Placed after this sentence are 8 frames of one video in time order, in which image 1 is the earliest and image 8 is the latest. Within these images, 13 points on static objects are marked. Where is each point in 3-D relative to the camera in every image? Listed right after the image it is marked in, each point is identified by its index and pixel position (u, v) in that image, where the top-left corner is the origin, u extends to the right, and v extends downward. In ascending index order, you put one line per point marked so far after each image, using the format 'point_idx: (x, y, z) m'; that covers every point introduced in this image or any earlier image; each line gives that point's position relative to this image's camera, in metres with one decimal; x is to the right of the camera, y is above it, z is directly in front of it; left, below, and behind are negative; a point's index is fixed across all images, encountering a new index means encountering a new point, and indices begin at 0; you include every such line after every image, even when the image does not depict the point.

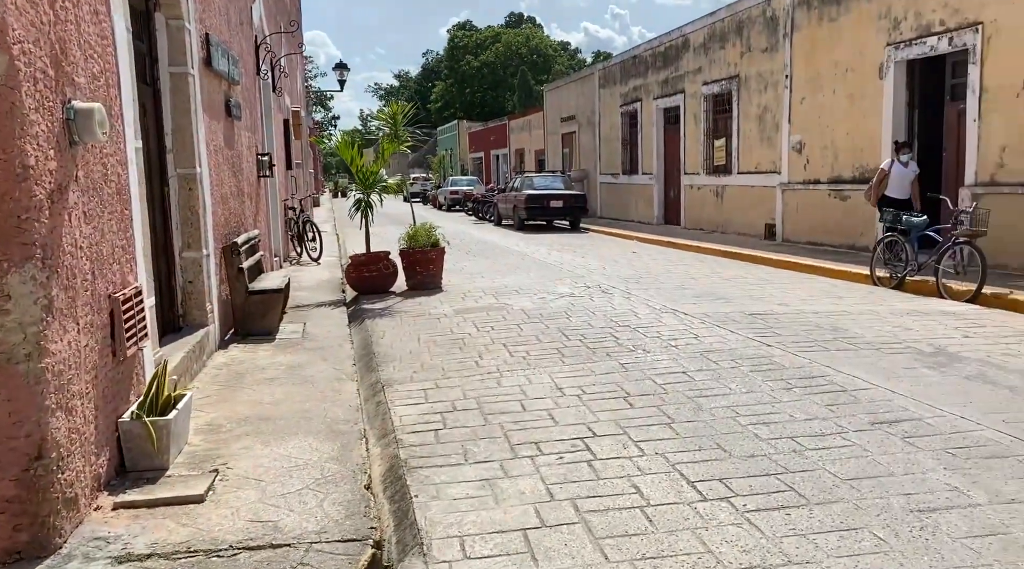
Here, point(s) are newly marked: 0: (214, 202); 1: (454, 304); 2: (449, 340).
0: (-2.6, +0.7, +7.3) m
1: (-0.6, -0.2, +9.2) m
2: (-0.6, -0.5, +7.2) m
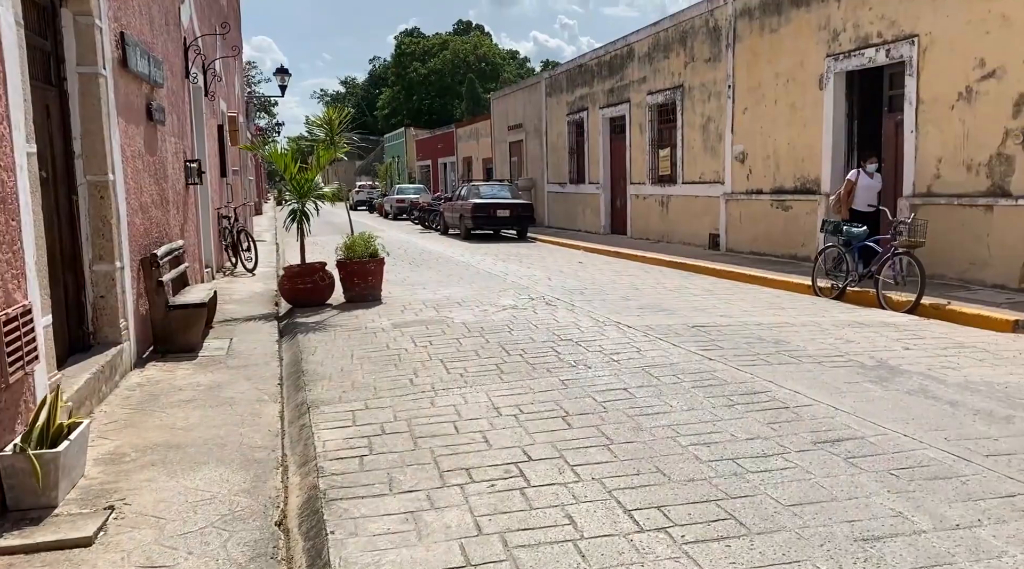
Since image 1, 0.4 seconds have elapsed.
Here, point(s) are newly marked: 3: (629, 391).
0: (-3.1, +0.6, +6.9) m
1: (-1.3, -0.3, +8.9) m
2: (-1.1, -0.6, +6.9) m
3: (+0.7, -0.7, +5.2) m
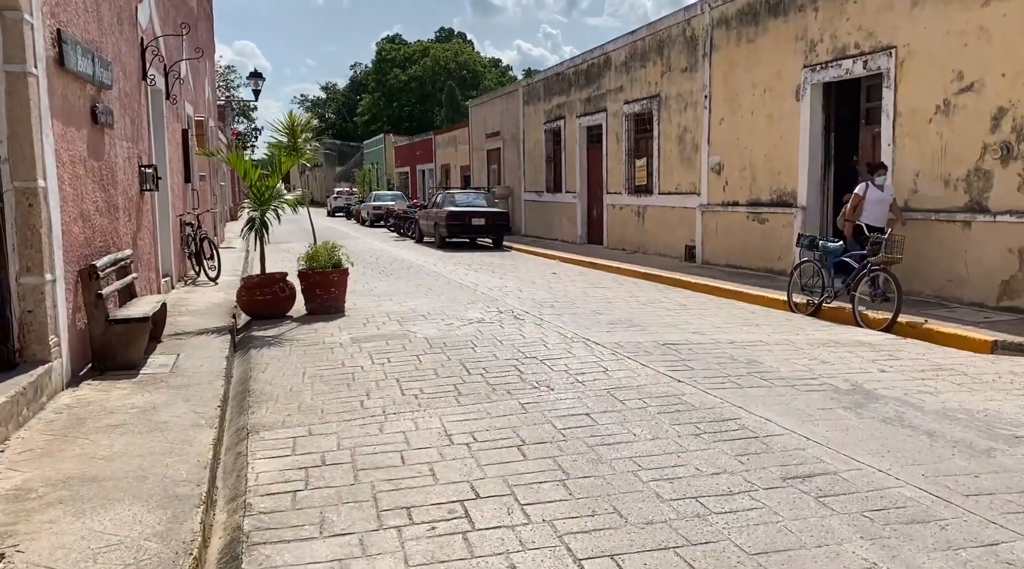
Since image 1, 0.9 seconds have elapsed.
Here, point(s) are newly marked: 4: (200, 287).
0: (-3.4, +0.5, +6.5) m
1: (-1.6, -0.5, +8.5) m
2: (-1.4, -0.7, +6.5) m
3: (+0.5, -0.8, +4.9) m
4: (-4.5, 0.0, +11.9) m
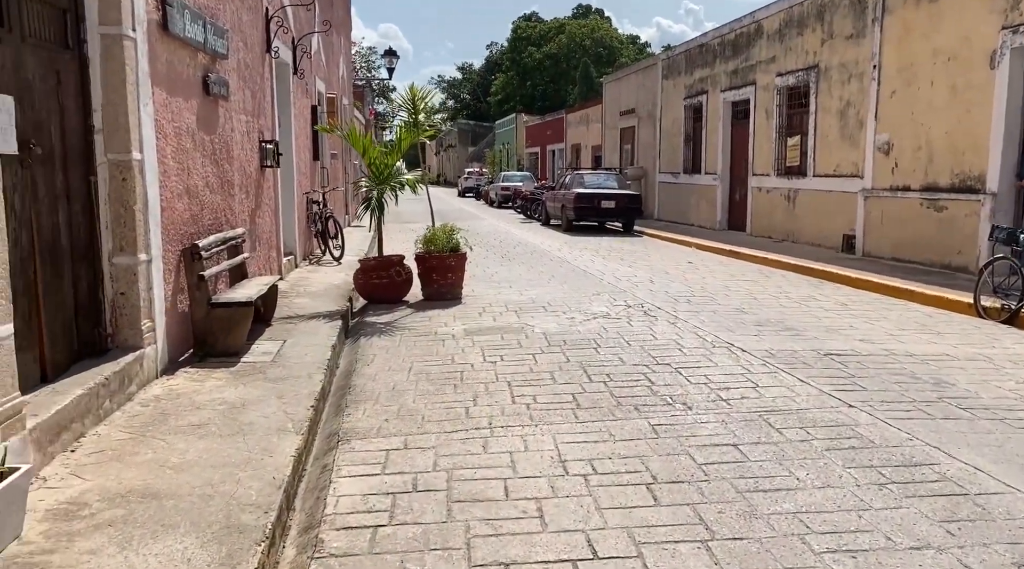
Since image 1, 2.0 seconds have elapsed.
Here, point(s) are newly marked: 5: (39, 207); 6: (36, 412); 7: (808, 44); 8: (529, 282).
0: (-2.5, +0.6, +6.1) m
1: (-0.4, -0.3, +7.9) m
2: (-0.5, -0.6, +5.9) m
3: (+1.1, -0.8, +4.0) m
4: (-2.7, +0.3, +11.7) m
5: (-2.5, +0.4, +4.4) m
6: (-2.2, -0.6, +4.0) m
7: (+4.7, +3.8, +13.4) m
8: (+0.2, 0.0, +10.4) m
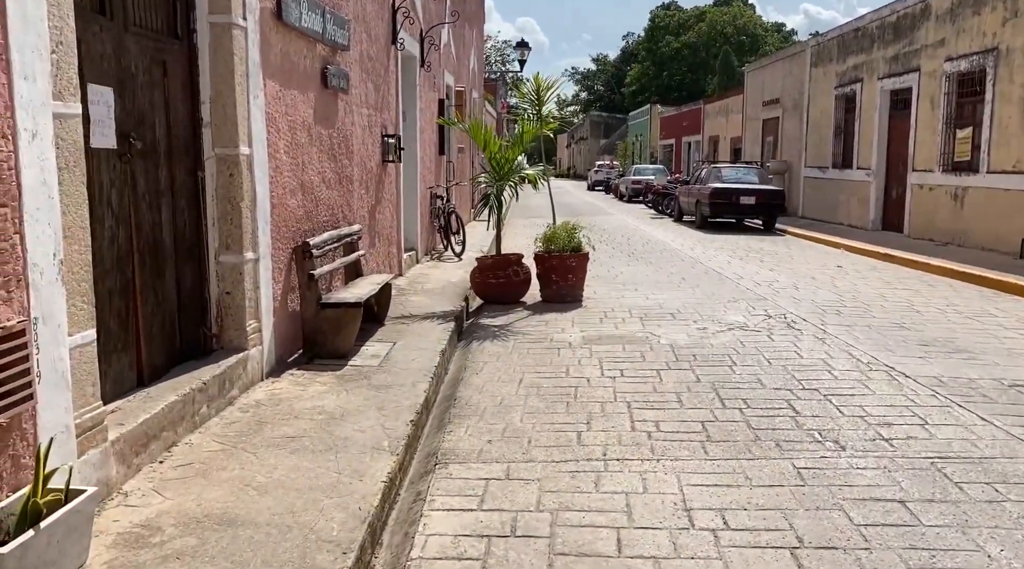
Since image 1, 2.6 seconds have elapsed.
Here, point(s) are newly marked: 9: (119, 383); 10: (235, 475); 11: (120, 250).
0: (-1.6, +0.7, +5.9) m
1: (+0.7, -0.4, +7.4) m
2: (+0.3, -0.7, +5.4) m
3: (+1.6, -0.9, +3.3) m
4: (-0.9, +0.3, +11.4) m
5: (-1.9, +0.4, +4.3) m
6: (-1.7, -0.6, +3.8) m
7: (+6.7, +3.7, +12.0) m
8: (+1.7, 0.0, +9.8) m
9: (-1.9, -0.5, +4.1) m
10: (-1.2, -0.8, +3.7) m
11: (-1.9, +0.2, +4.1) m
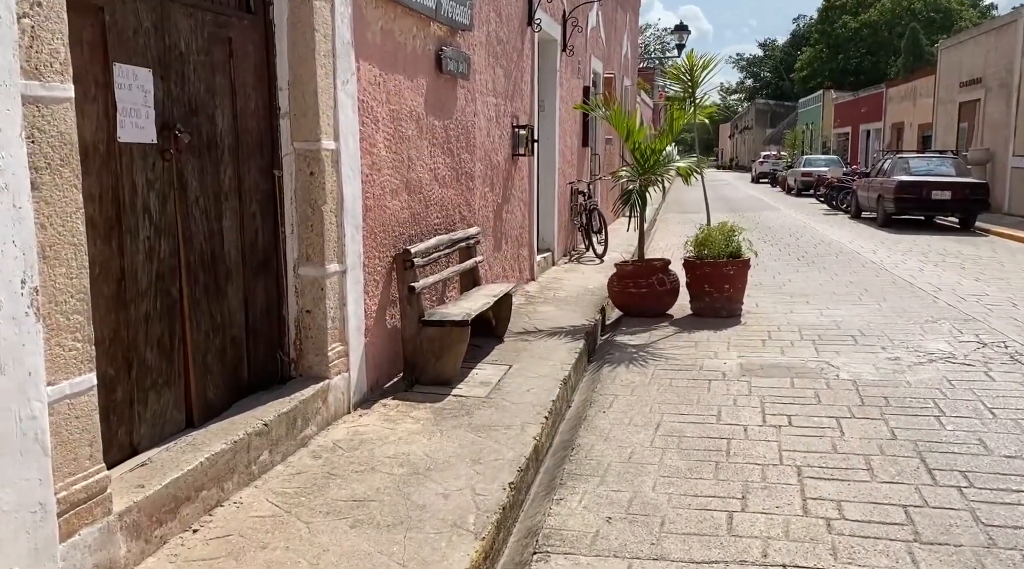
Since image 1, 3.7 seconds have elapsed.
0: (-0.7, +0.6, +5.1) m
1: (+1.7, -0.5, +6.1) m
2: (+1.0, -0.8, +4.3) m
3: (+1.8, -1.0, +2.0) m
4: (+0.9, +0.2, +10.4) m
5: (-1.4, +0.3, +3.6) m
6: (-1.3, -0.7, +3.1) m
7: (+8.5, +3.5, +9.5) m
8: (+3.2, -0.1, +8.3) m
9: (-1.4, -0.6, +3.4) m
10: (-0.8, -0.9, +2.9) m
11: (-1.4, +0.1, +3.4) m
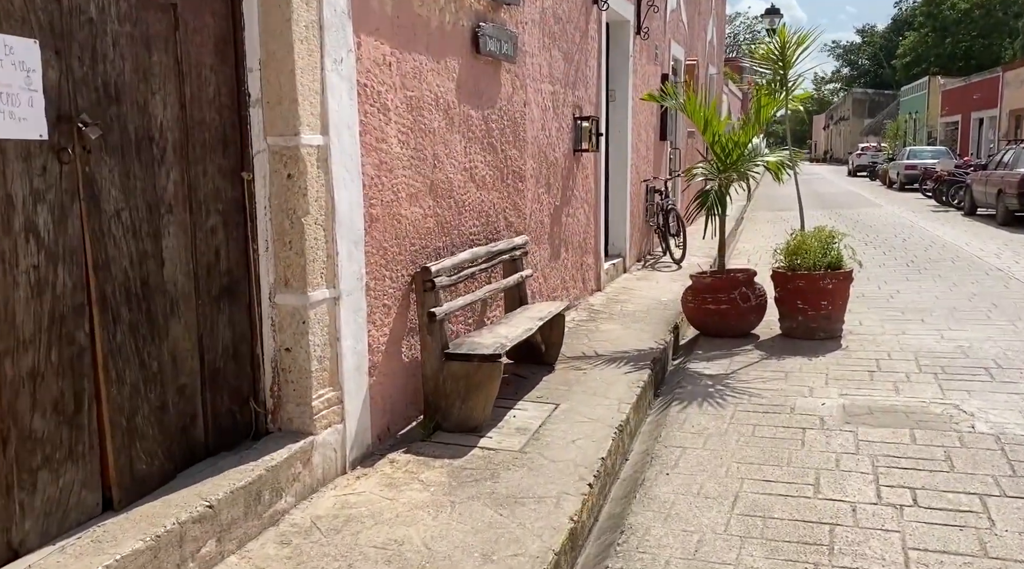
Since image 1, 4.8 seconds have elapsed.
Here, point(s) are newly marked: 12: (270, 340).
0: (-0.5, +0.4, +4.2) m
1: (+2.0, -0.6, +5.0) m
2: (+1.1, -0.9, +3.2) m
3: (+1.7, -1.2, +0.8) m
4: (+1.6, +0.1, +9.3) m
5: (-1.3, +0.2, +2.7) m
6: (-1.3, -0.8, +2.2) m
7: (+9.1, +3.4, +7.6) m
8: (+3.7, -0.2, +7.0) m
9: (-1.4, -0.7, +2.5) m
10: (-0.8, -1.1, +2.0) m
11: (-1.4, -0.1, +2.5) m
12: (-1.0, -0.2, +3.4) m
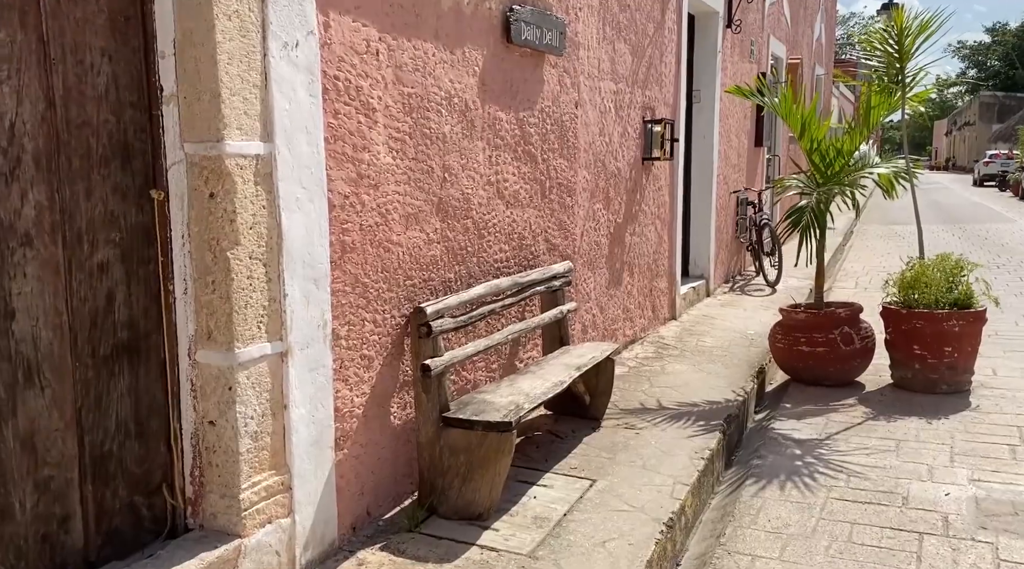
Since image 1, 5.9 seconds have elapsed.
0: (-0.5, +0.3, +3.3) m
1: (+2.2, -0.8, +3.8) m
2: (+1.0, -1.1, +2.1) m
3: (+1.3, -1.4, -0.3) m
4: (+2.3, -0.1, +8.2) m
5: (-1.4, 0.0, +2.0) m
6: (-1.5, -1.0, +1.4) m
7: (+9.6, +3.0, +5.6) m
8: (+4.1, -0.5, +5.6) m
9: (-1.5, -0.8, +1.8) m
10: (-1.0, -1.2, +1.2) m
11: (-1.5, -0.2, +1.8) m
12: (-1.0, -0.4, +2.6) m
